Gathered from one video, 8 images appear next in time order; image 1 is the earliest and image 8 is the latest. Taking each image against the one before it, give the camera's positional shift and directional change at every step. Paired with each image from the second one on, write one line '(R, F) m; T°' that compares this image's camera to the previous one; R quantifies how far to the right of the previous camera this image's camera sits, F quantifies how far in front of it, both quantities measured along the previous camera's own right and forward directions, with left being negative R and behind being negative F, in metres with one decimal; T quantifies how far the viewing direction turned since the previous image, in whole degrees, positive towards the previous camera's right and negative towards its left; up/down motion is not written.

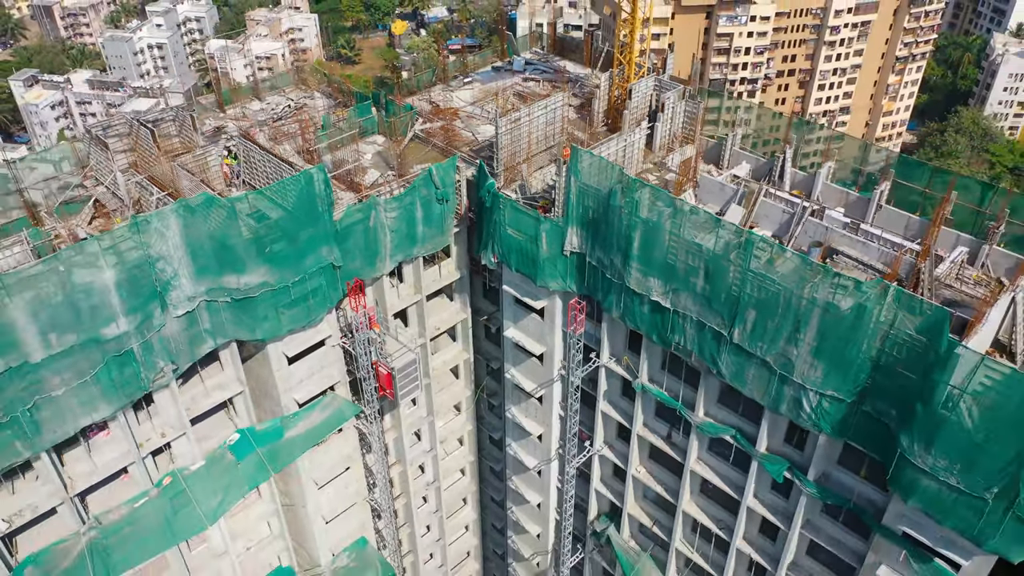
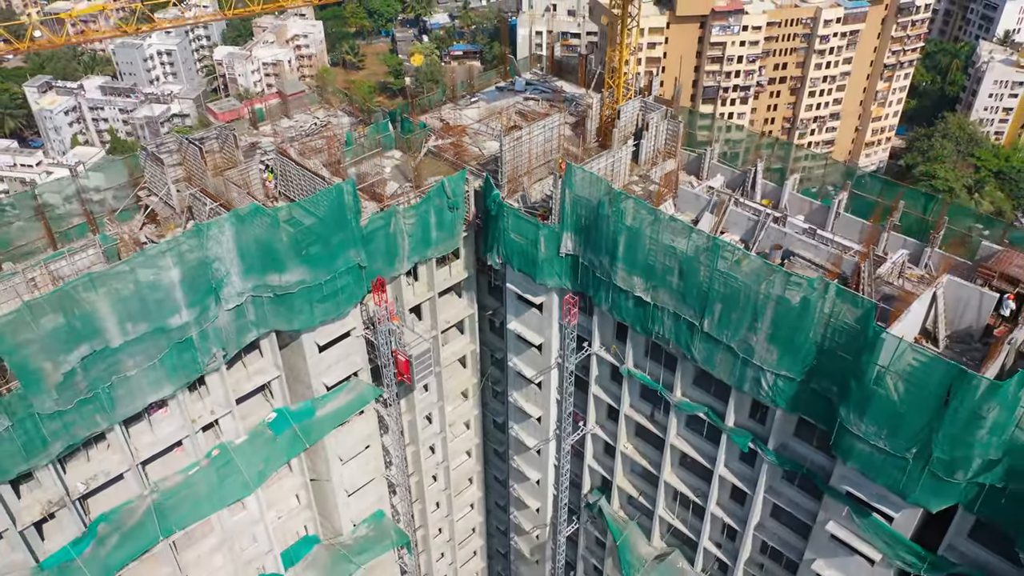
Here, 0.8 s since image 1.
(-0.1, -2.8) m; 0°
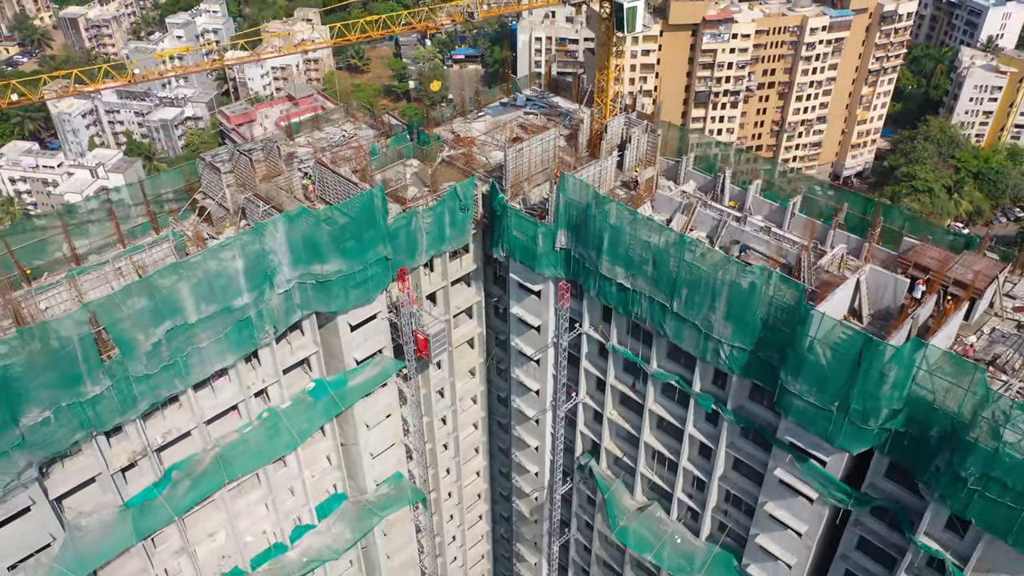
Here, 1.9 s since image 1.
(-0.1, -3.9) m; 0°
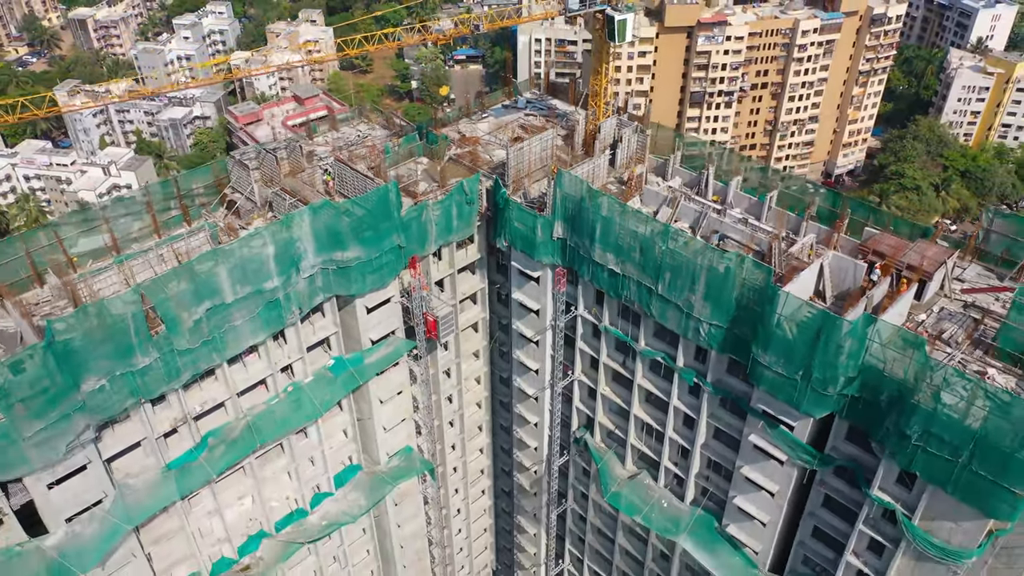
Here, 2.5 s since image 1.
(-0.1, -2.6) m; 0°
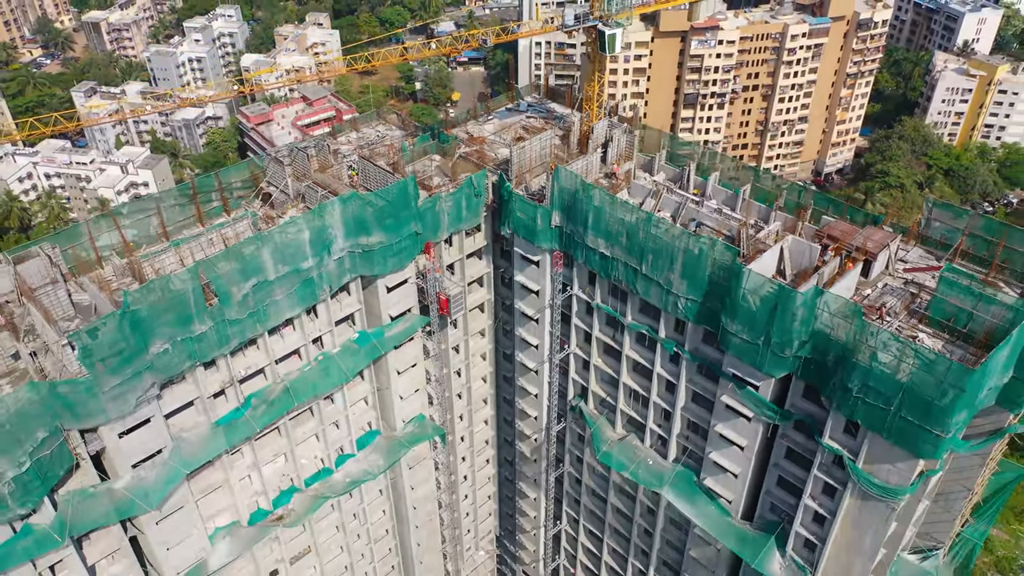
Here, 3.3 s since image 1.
(-0.1, -3.8) m; 0°
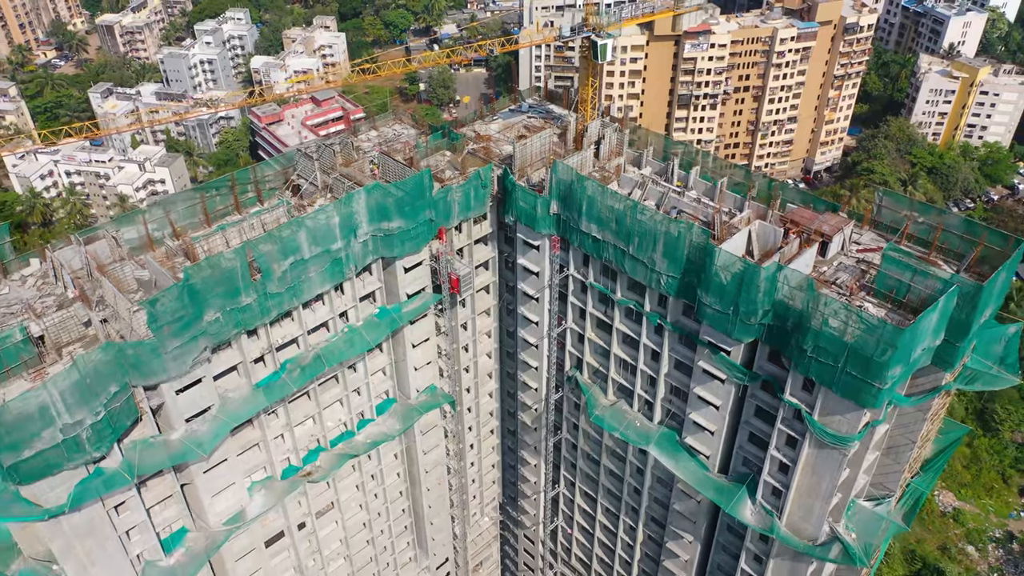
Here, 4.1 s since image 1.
(-0.1, -4.1) m; 0°
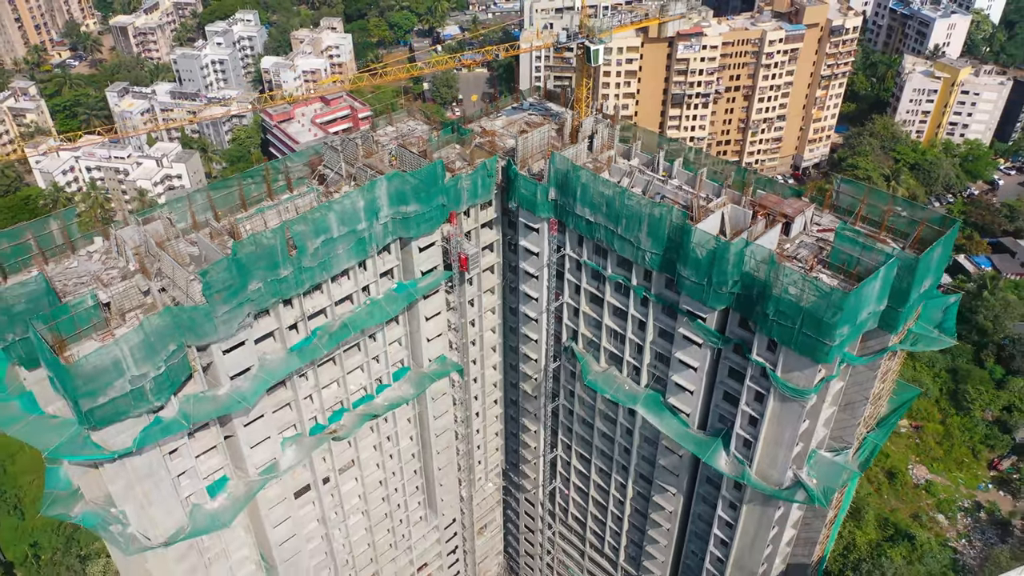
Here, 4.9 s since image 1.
(-0.2, -4.6) m; 0°
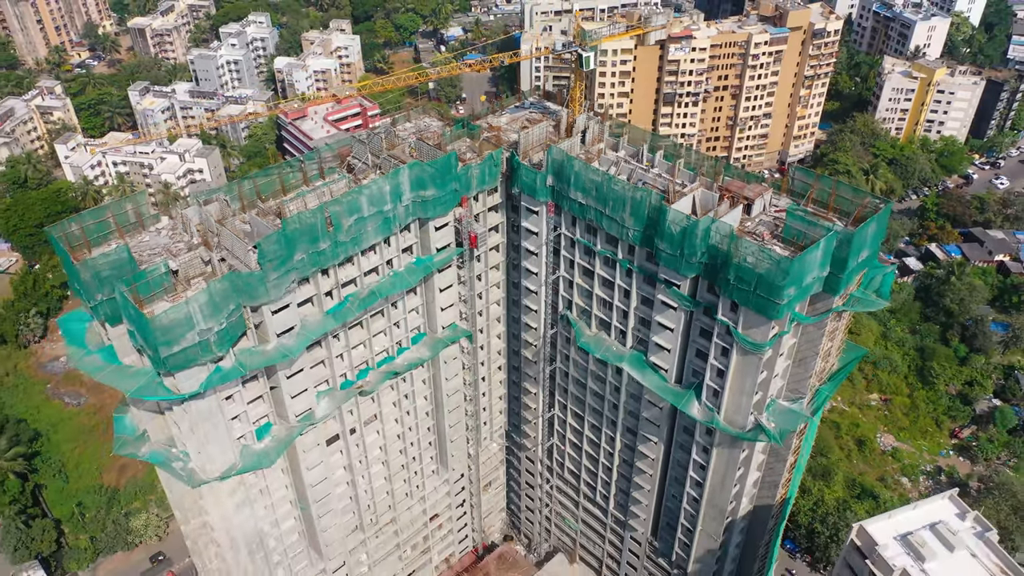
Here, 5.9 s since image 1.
(-0.2, -6.5) m; 0°
